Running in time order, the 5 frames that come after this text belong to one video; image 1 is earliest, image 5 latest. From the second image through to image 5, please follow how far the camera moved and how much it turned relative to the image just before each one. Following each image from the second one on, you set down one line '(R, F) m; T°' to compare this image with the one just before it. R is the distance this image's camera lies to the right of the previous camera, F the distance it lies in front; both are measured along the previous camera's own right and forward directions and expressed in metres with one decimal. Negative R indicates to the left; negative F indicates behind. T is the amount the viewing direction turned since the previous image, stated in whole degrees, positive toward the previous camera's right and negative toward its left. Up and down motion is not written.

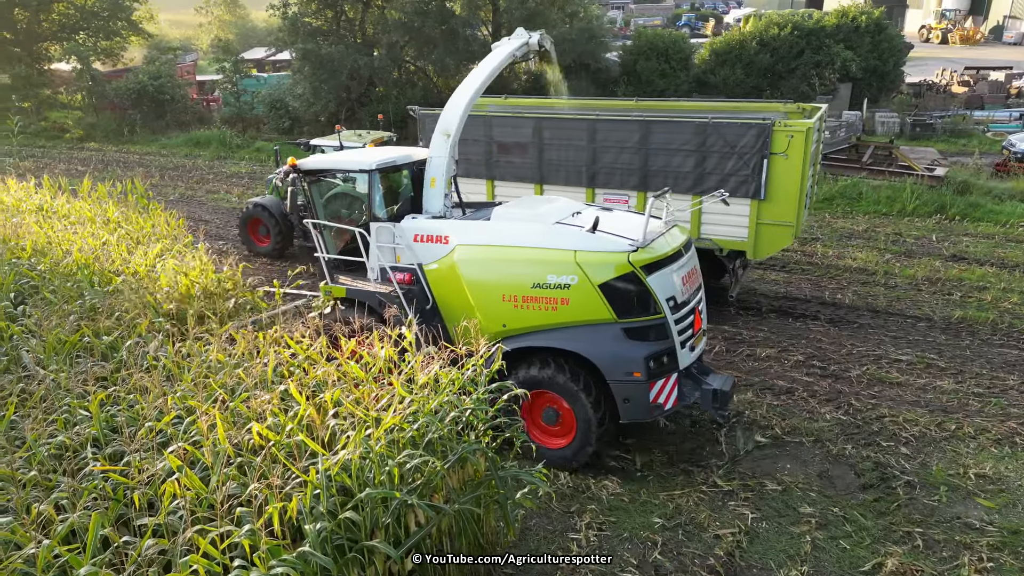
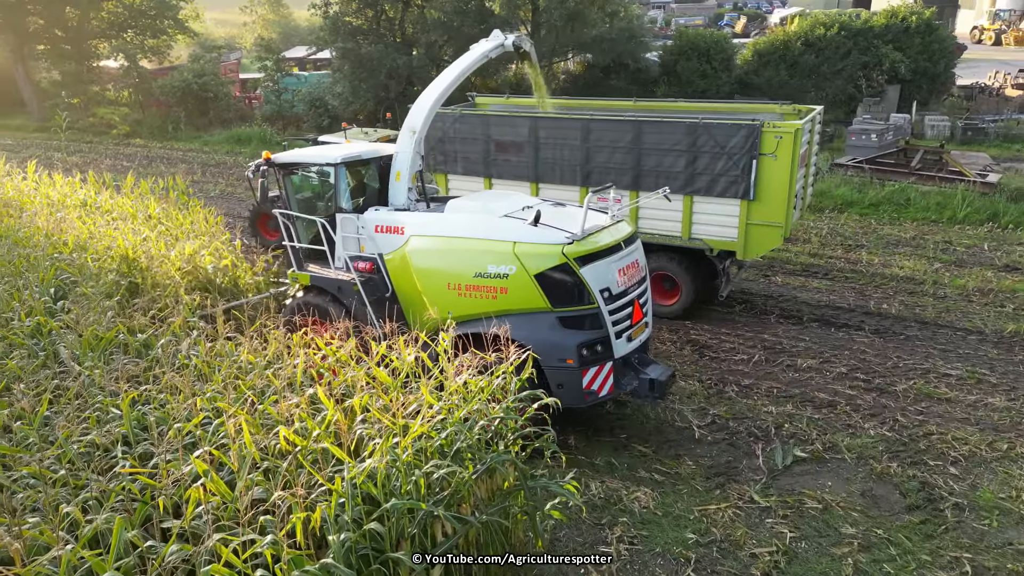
(0.0, +0.1) m; -3°
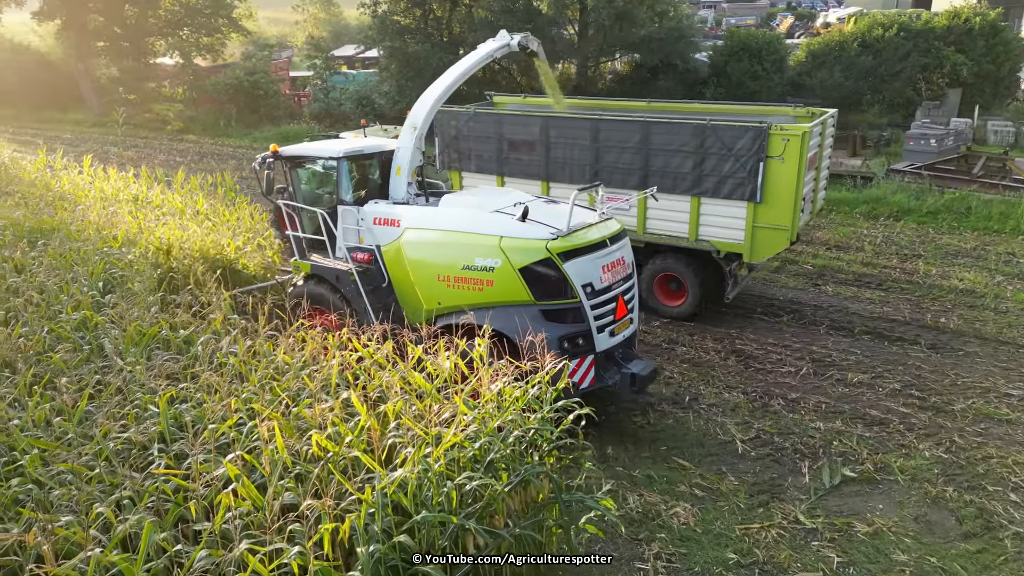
(0.0, +0.1) m; -3°
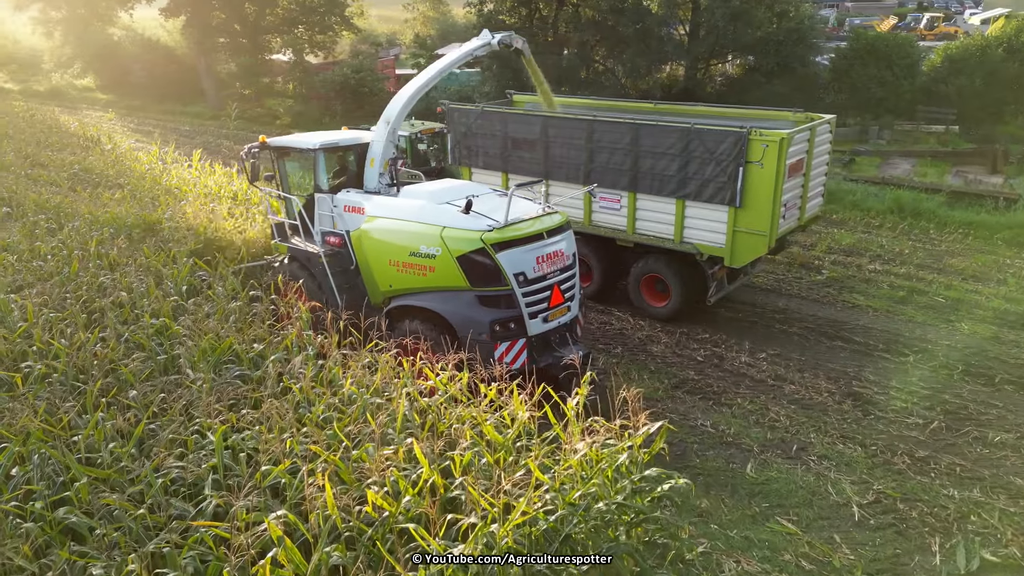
(0.0, +0.4) m; -7°
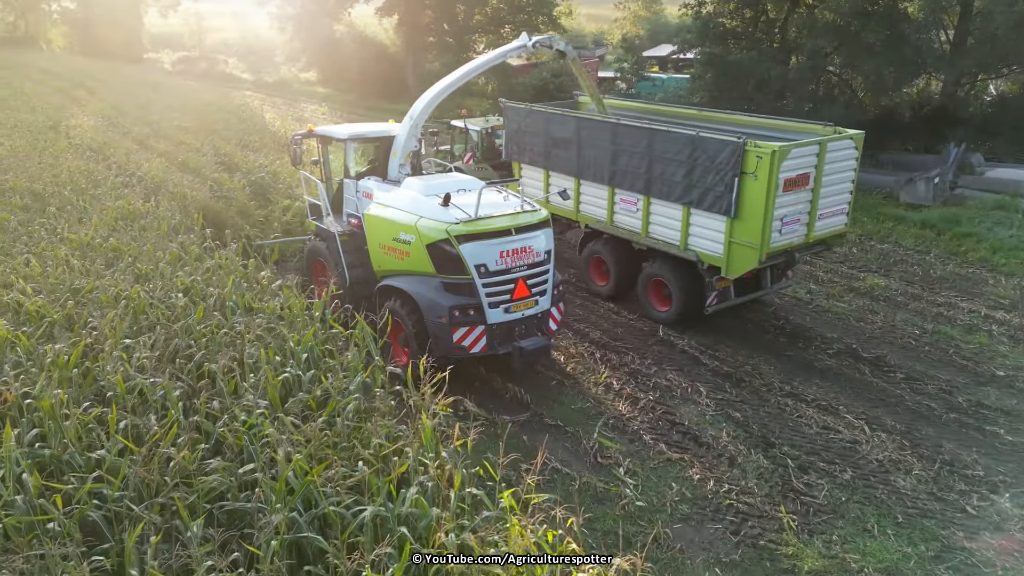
(-0.2, +1.4) m; -14°
